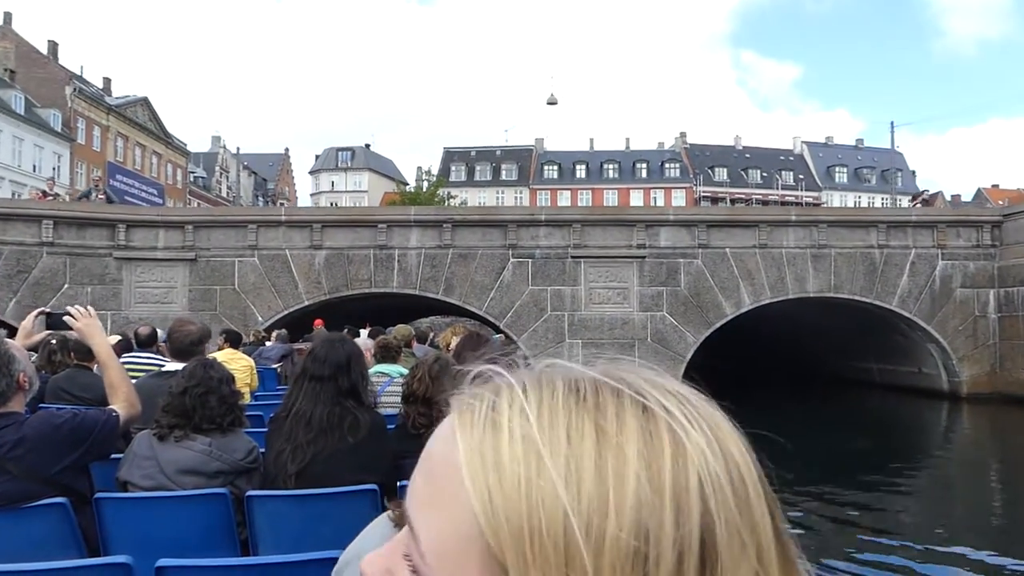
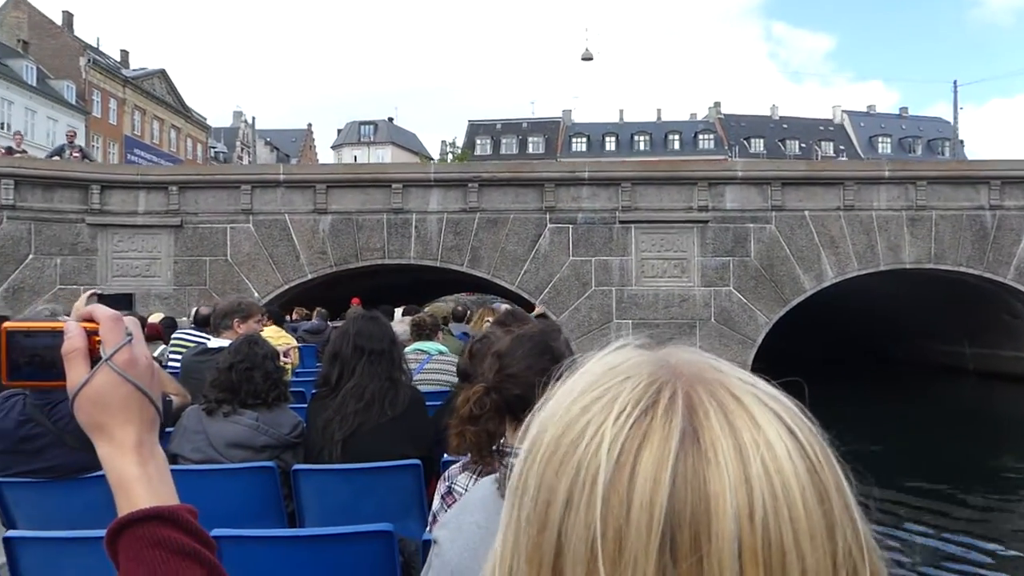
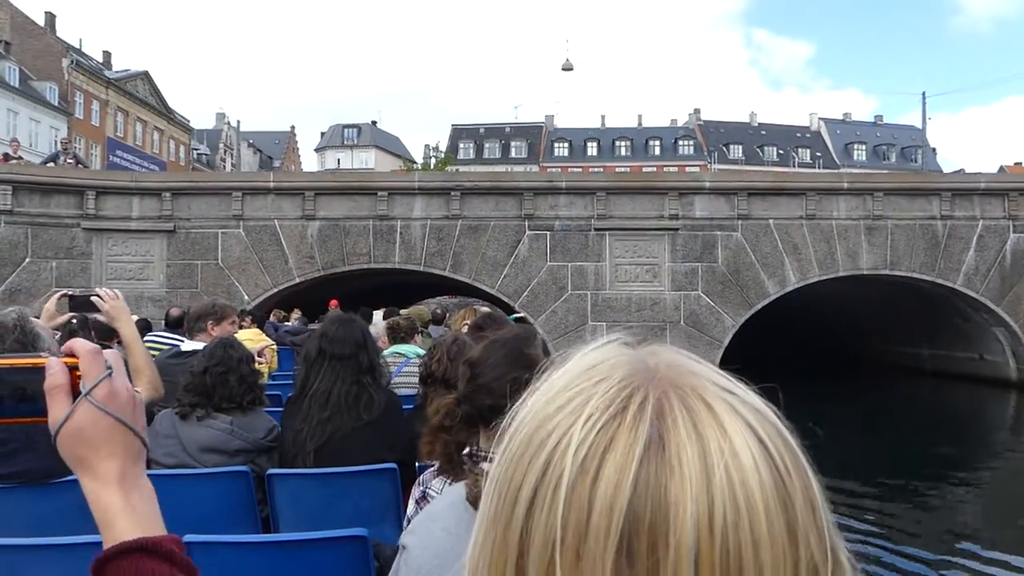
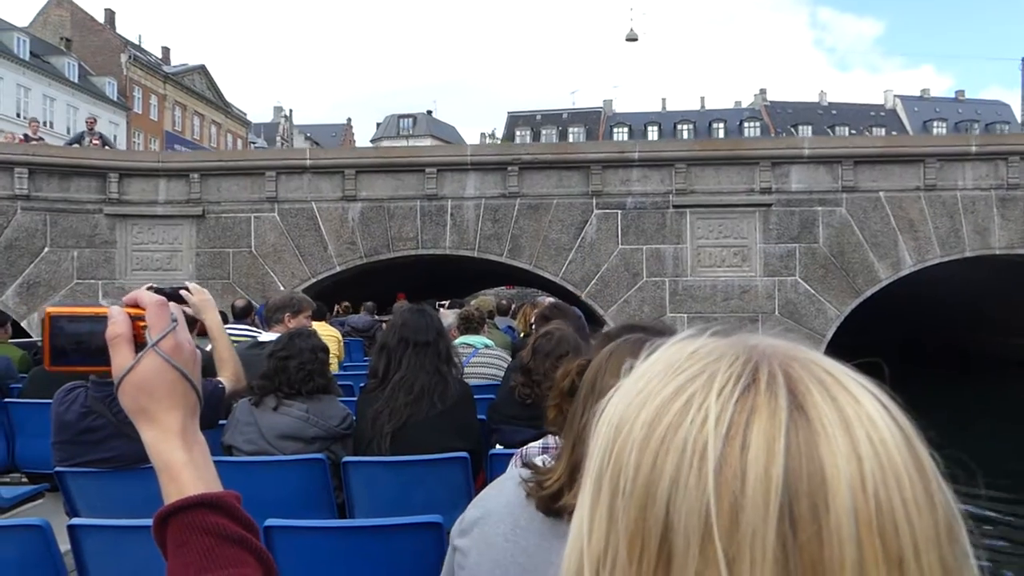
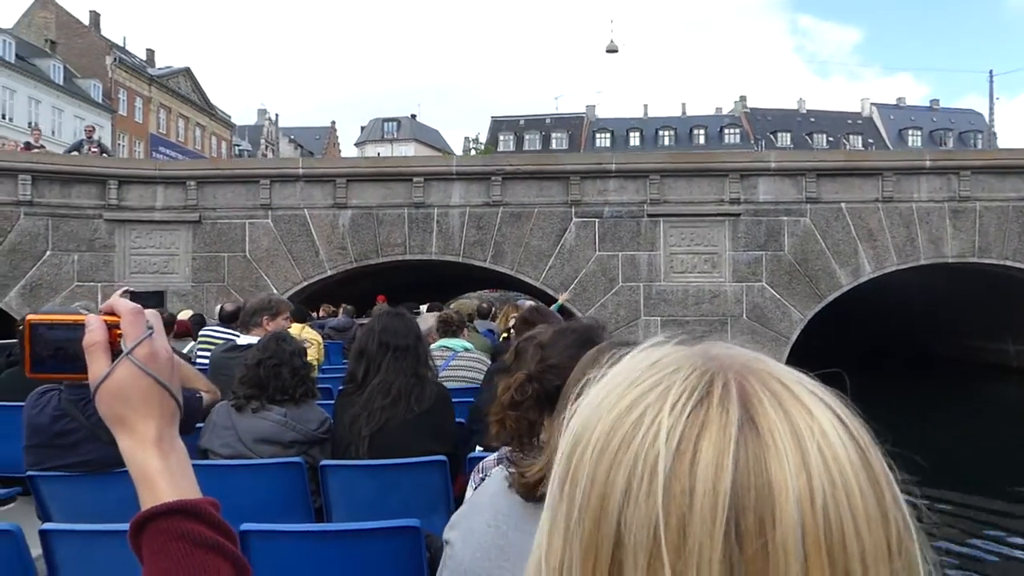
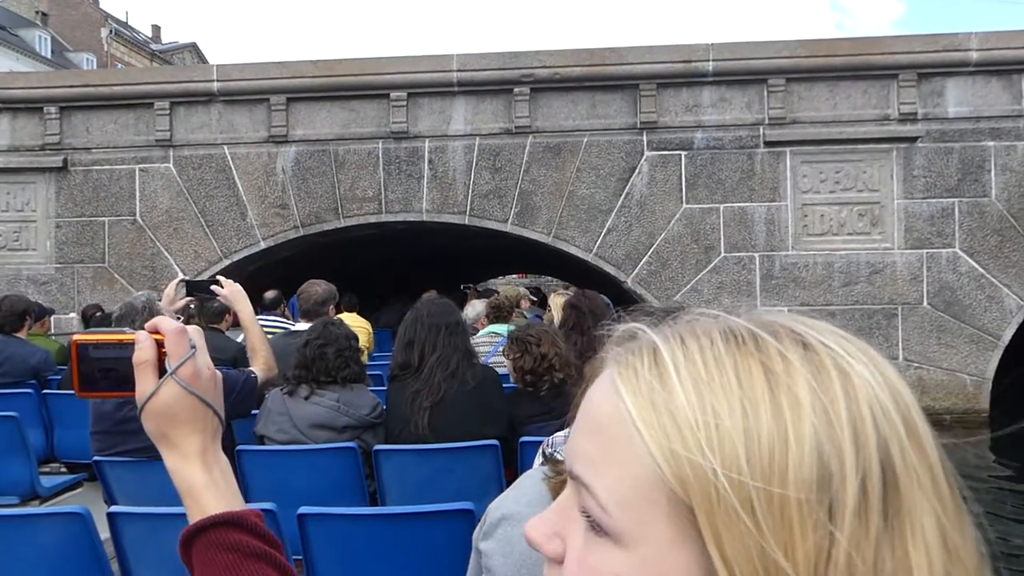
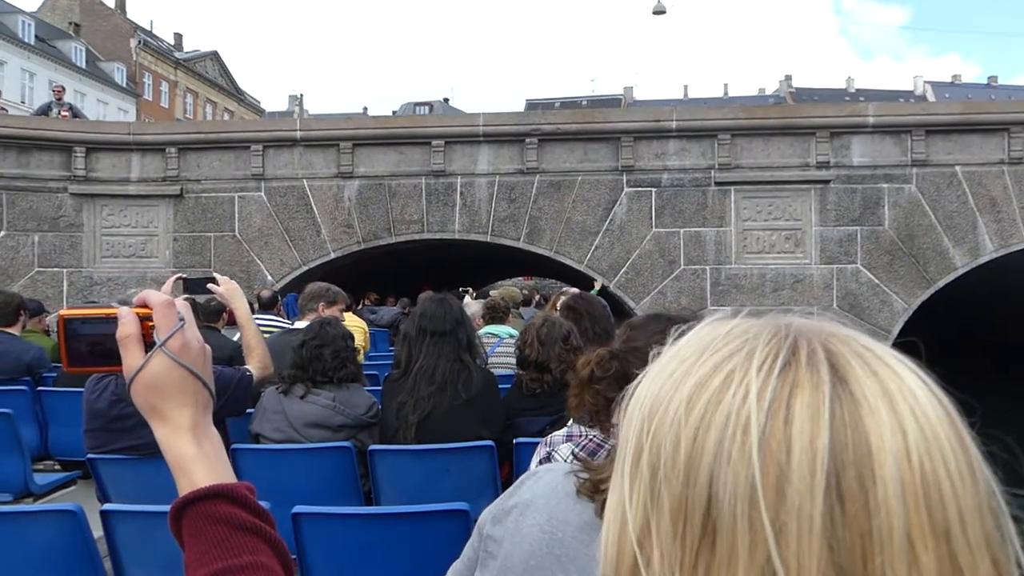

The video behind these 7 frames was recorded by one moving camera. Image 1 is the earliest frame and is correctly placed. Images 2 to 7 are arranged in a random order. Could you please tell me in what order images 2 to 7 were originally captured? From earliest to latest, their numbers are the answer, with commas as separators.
3, 2, 5, 4, 7, 6
